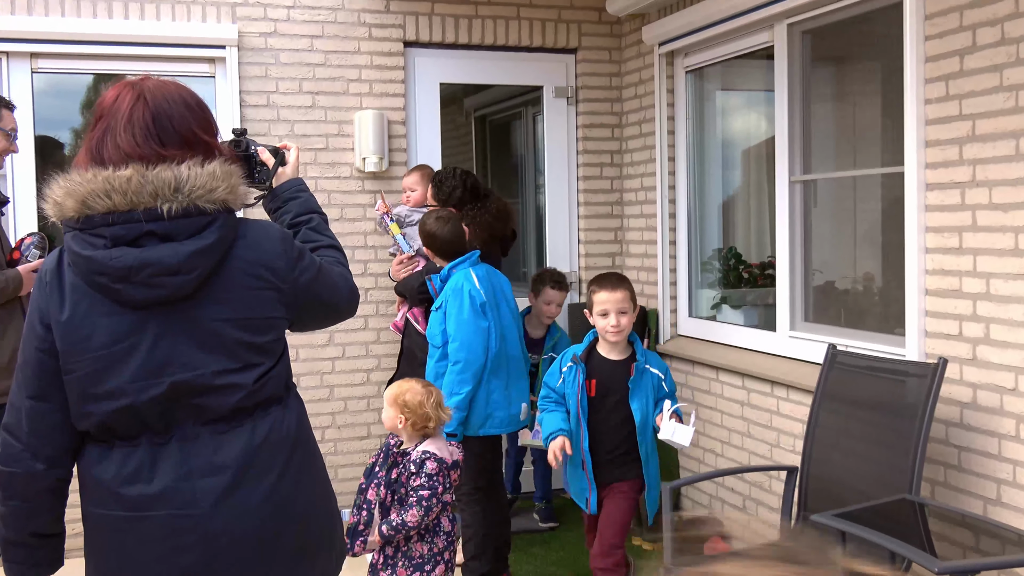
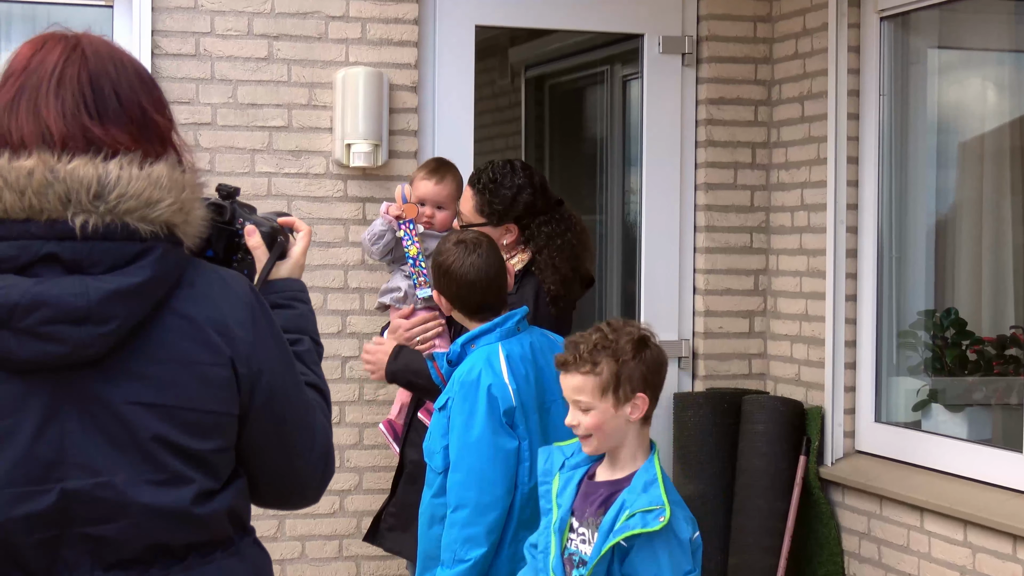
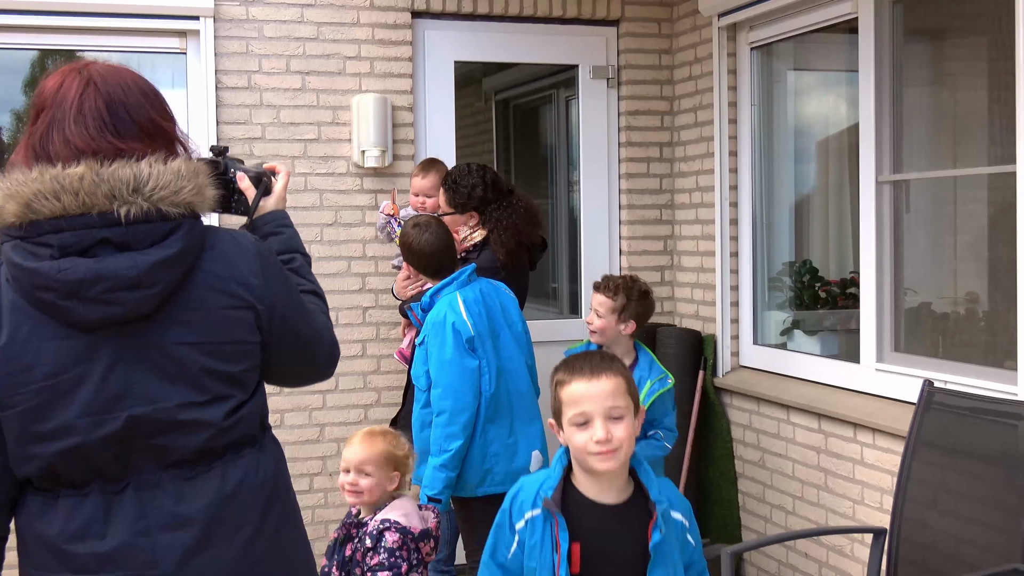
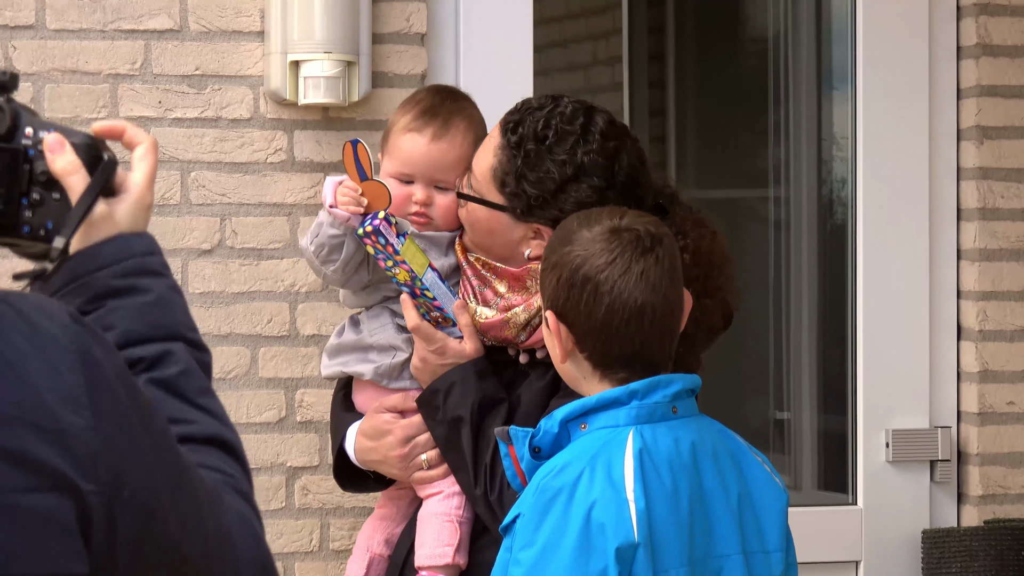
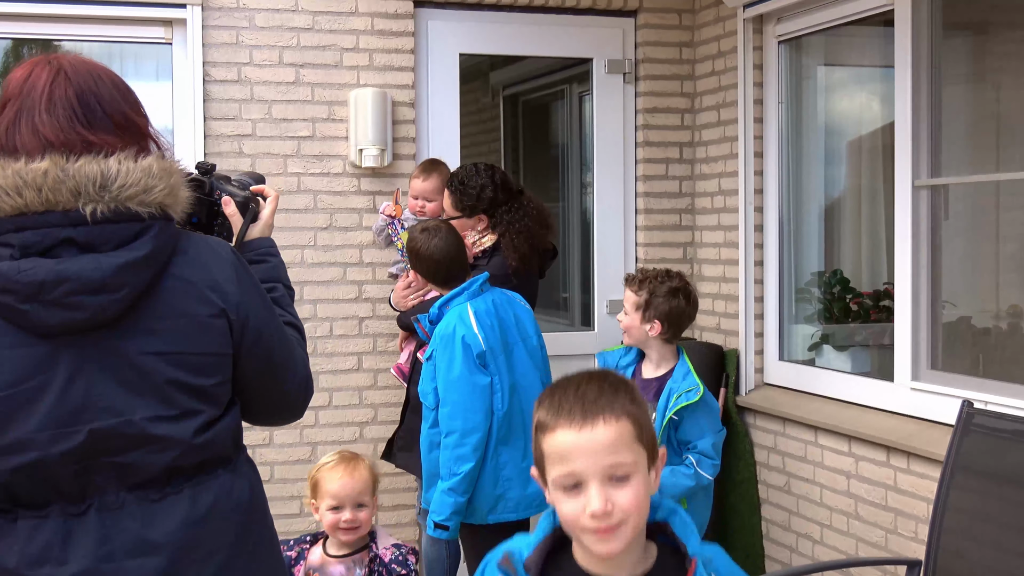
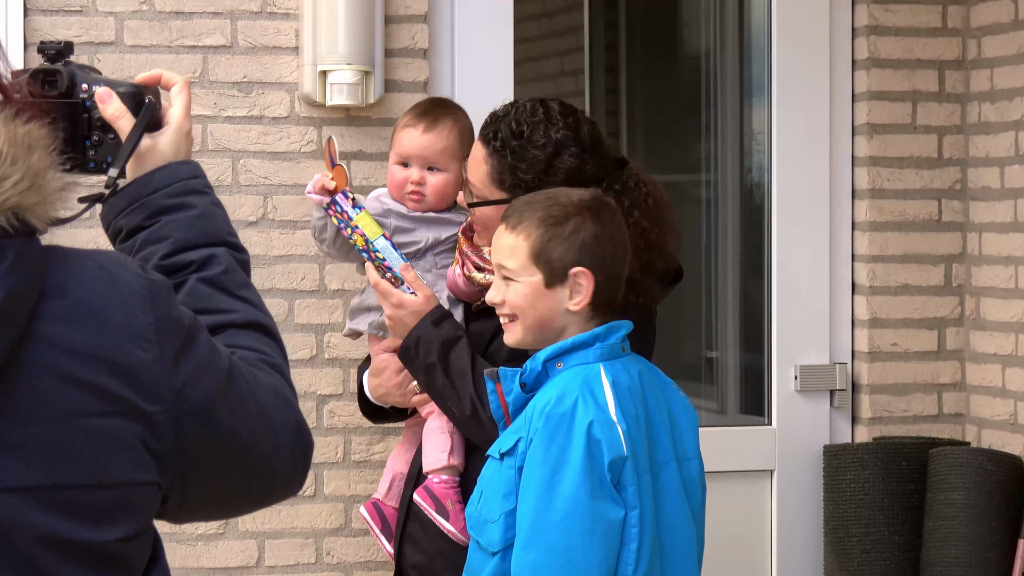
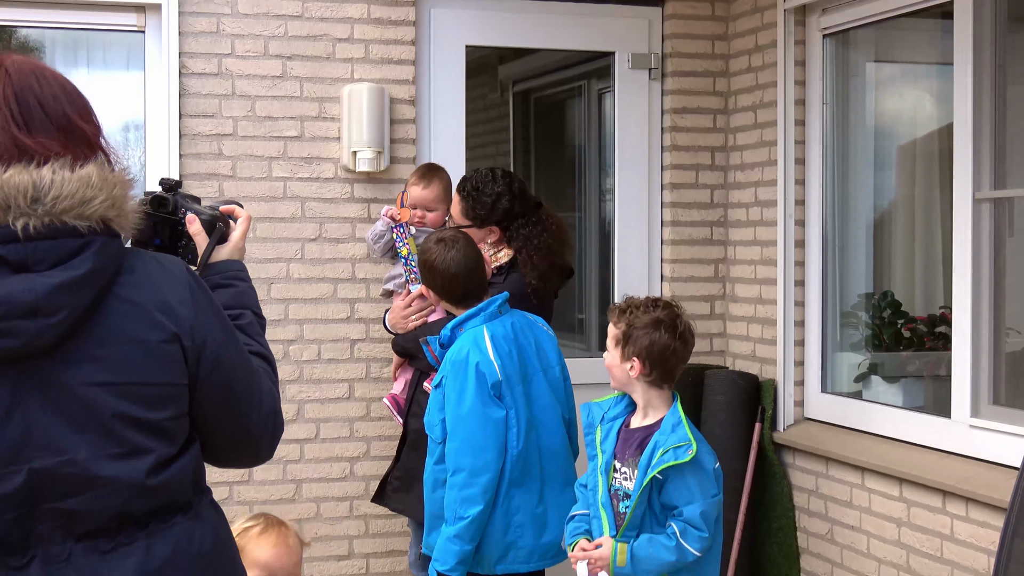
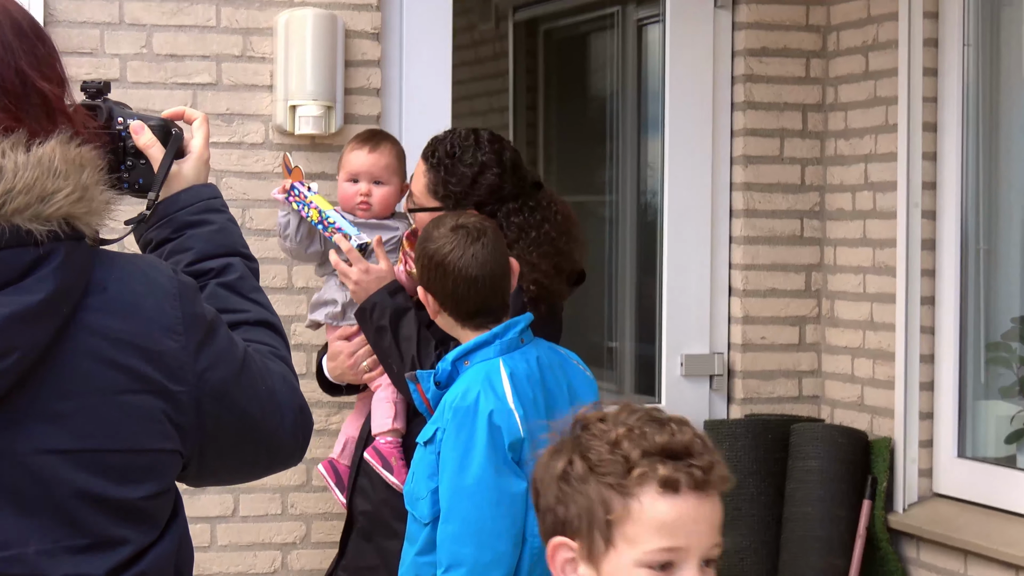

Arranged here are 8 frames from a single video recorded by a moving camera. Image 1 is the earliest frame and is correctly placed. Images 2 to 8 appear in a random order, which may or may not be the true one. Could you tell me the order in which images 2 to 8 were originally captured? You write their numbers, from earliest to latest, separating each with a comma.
3, 5, 7, 2, 8, 6, 4
